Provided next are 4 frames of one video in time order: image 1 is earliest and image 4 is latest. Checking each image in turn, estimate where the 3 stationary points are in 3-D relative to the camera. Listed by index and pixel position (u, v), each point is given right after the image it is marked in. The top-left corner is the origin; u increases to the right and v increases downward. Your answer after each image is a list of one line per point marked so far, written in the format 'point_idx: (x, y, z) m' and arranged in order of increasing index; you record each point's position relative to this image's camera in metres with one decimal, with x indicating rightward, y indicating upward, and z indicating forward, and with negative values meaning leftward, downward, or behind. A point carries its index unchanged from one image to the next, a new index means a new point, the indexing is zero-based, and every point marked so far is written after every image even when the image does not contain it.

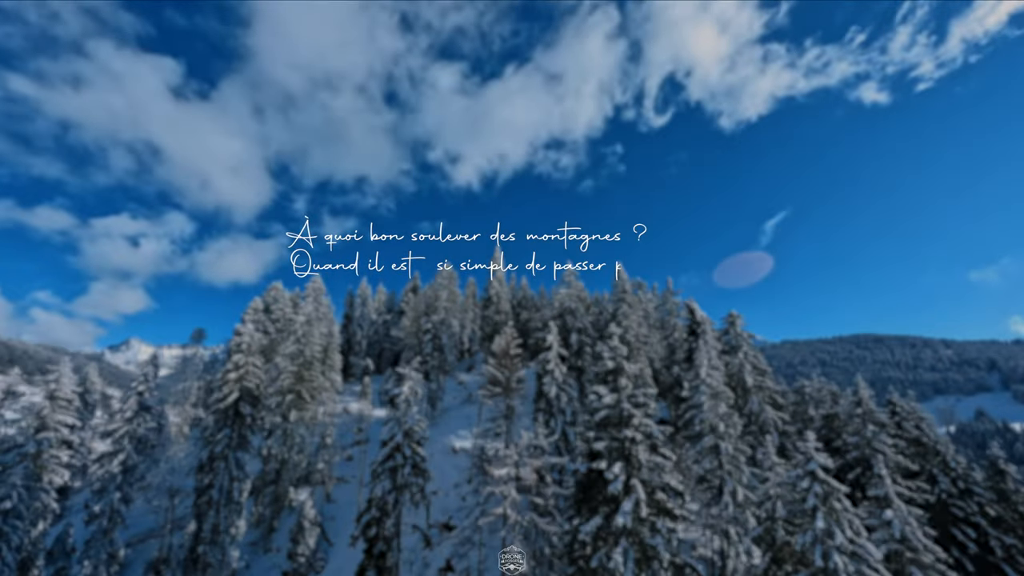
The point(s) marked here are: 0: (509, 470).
0: (-0.1, -7.1, +19.1) m
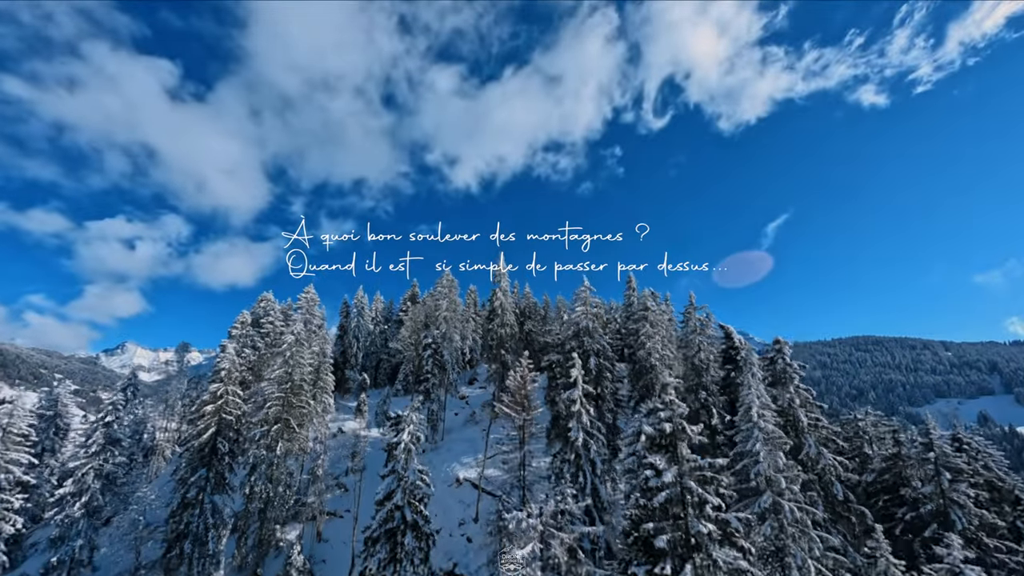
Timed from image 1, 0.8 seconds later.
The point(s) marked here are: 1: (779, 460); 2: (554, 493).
0: (+0.7, -8.2, +15.6) m
1: (+10.5, -6.8, +19.4) m
2: (+1.5, -7.2, +17.3) m
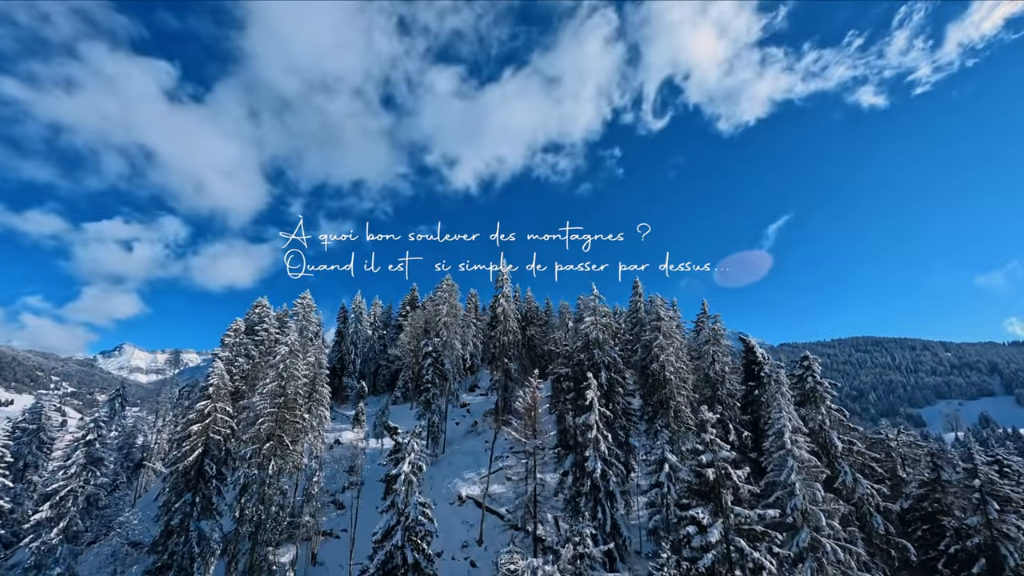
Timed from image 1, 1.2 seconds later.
0: (+1.1, -8.7, +13.8) m
1: (+10.9, -7.3, +17.6) m
2: (+1.9, -7.8, +15.6) m
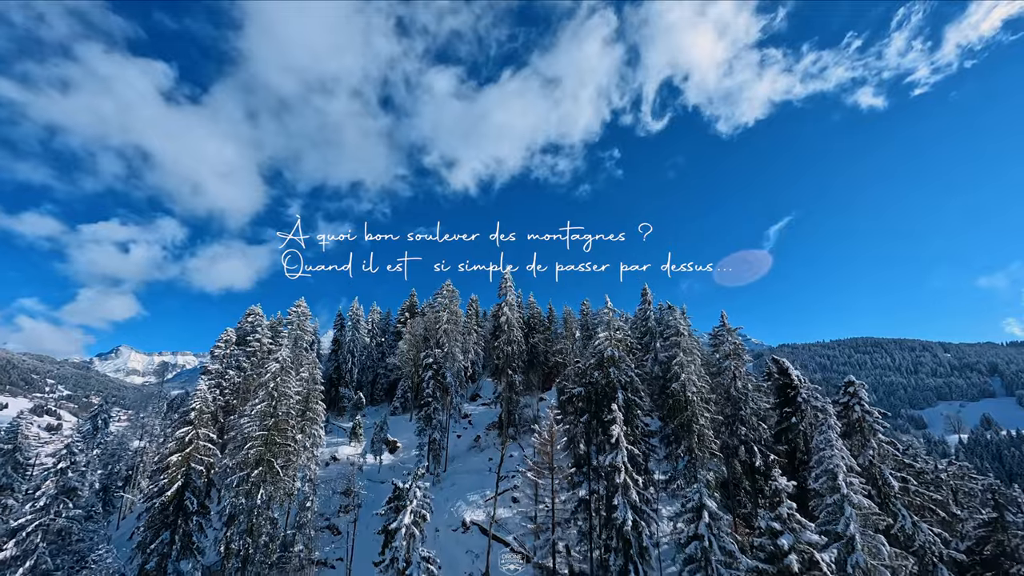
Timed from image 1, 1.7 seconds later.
0: (+1.7, -9.5, +11.5) m
1: (+11.5, -8.1, +15.4) m
2: (+2.5, -8.5, +13.3) m
